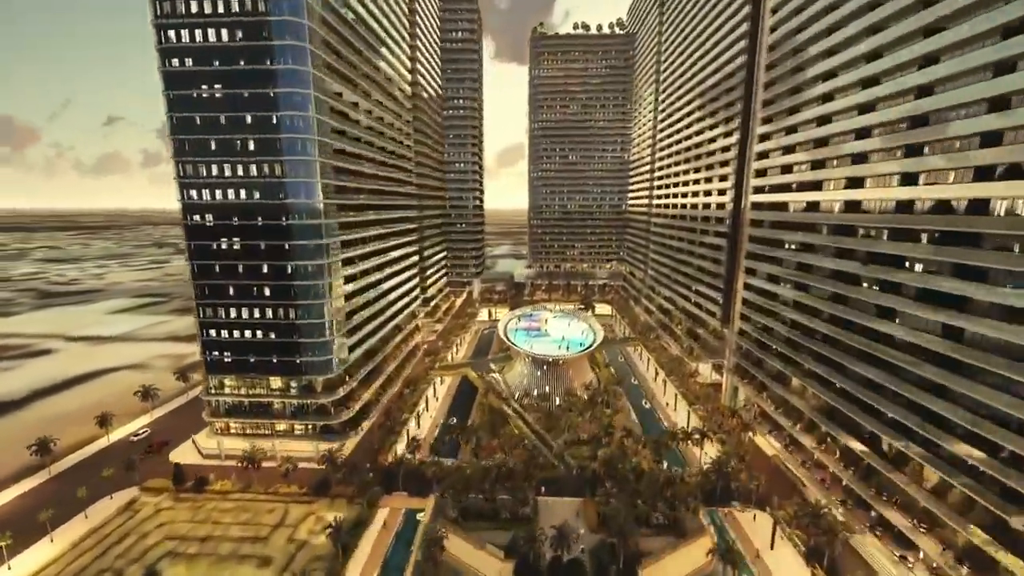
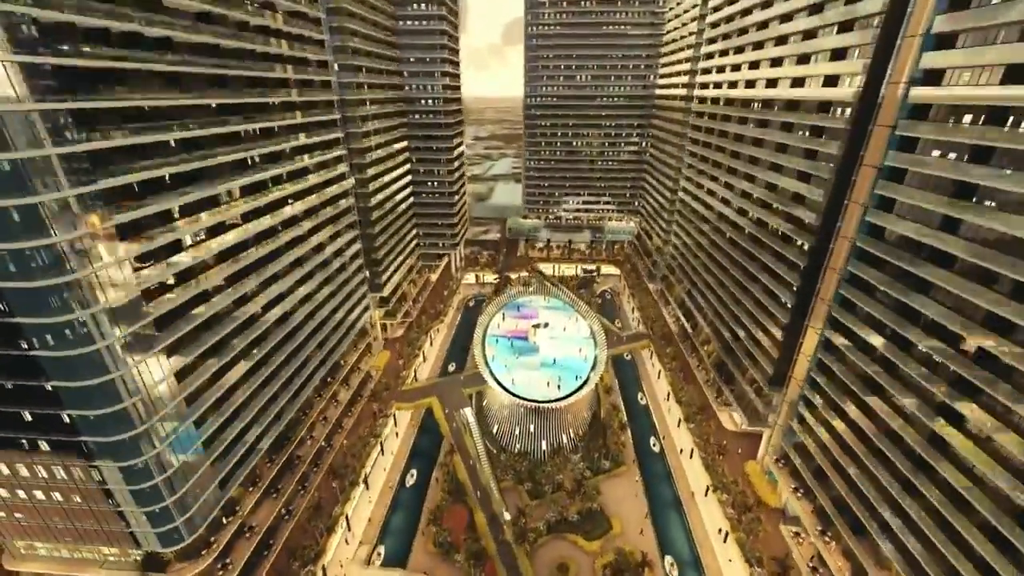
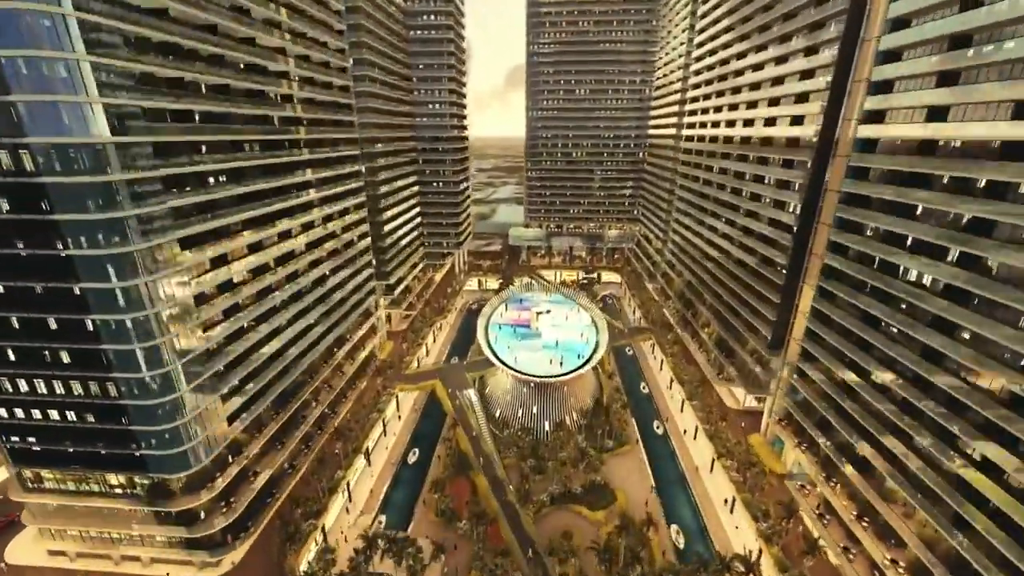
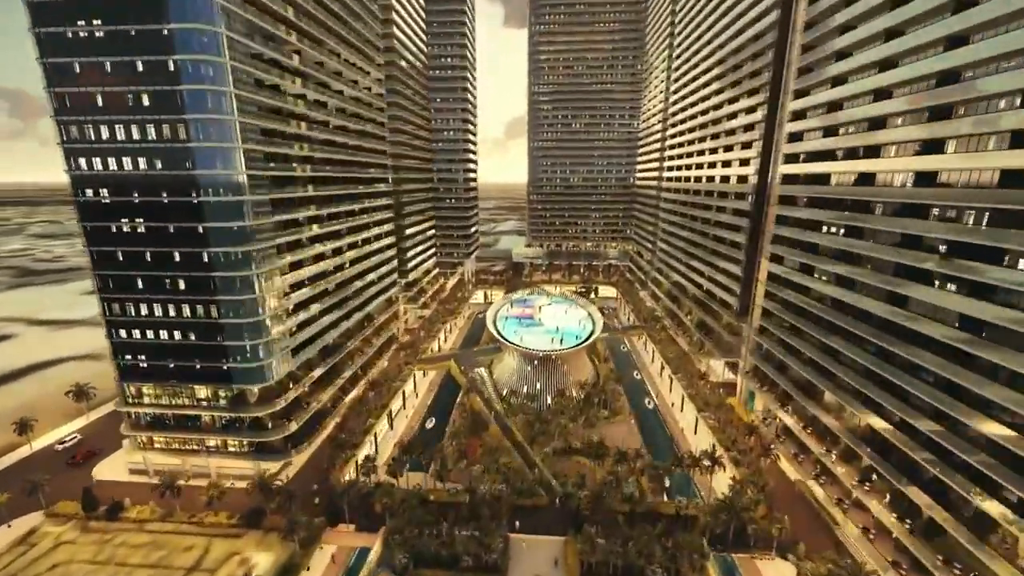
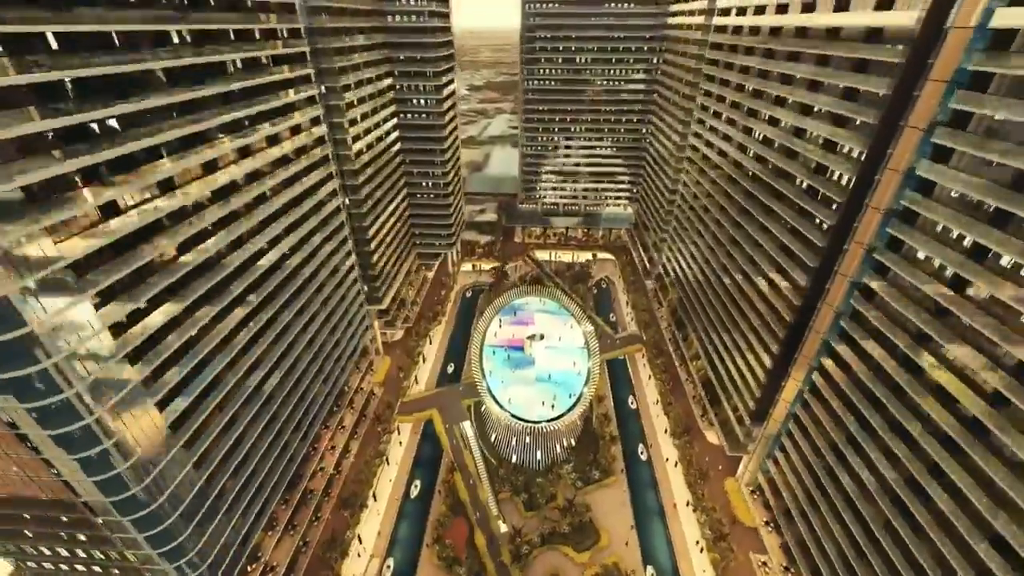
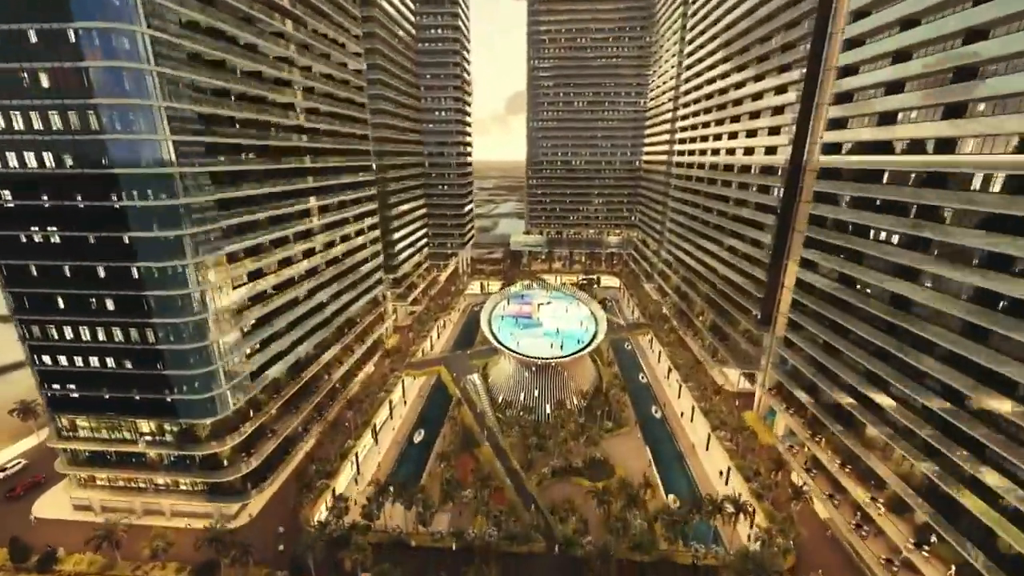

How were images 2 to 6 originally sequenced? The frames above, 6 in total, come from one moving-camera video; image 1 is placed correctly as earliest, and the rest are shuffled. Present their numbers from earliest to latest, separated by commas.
4, 6, 3, 2, 5
